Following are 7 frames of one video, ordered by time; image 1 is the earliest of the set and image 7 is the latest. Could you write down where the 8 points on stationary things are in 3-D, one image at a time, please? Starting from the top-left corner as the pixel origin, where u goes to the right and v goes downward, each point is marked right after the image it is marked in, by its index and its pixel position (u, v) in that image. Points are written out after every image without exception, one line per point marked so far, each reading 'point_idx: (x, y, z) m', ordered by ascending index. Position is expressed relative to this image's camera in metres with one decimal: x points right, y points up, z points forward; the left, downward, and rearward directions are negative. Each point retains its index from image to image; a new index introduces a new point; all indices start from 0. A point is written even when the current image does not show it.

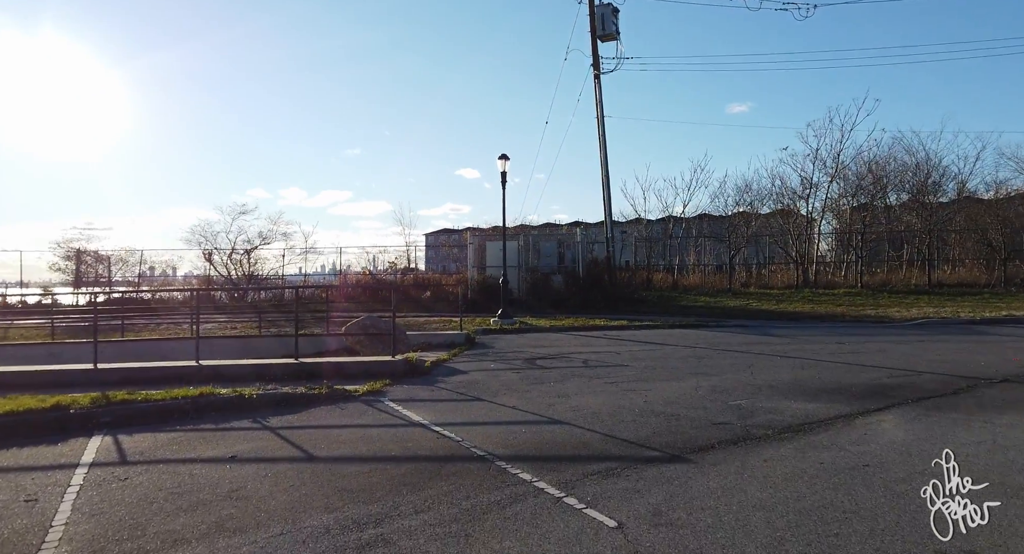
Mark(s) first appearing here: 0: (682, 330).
0: (+4.6, -1.4, +15.9) m
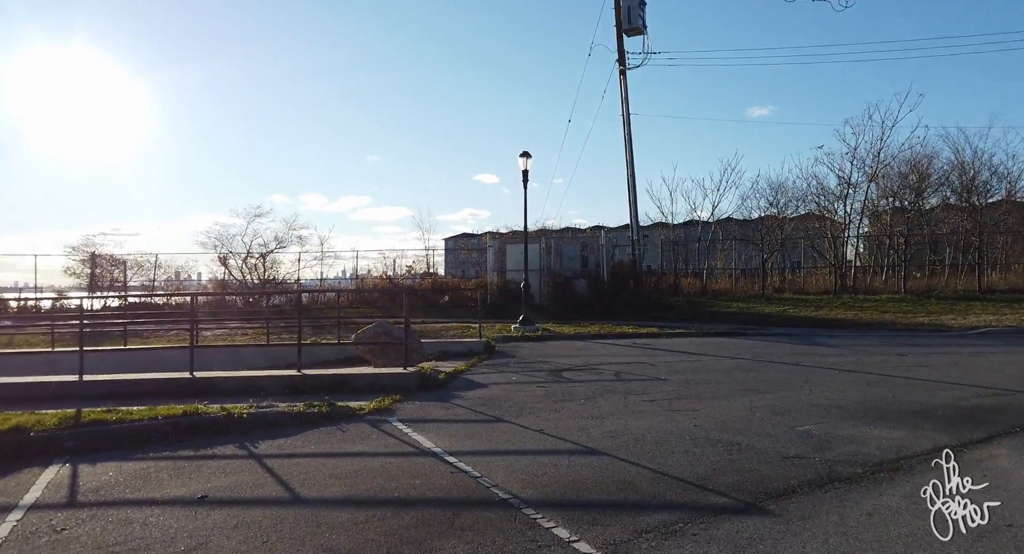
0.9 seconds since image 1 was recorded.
0: (+5.1, -1.5, +14.8) m
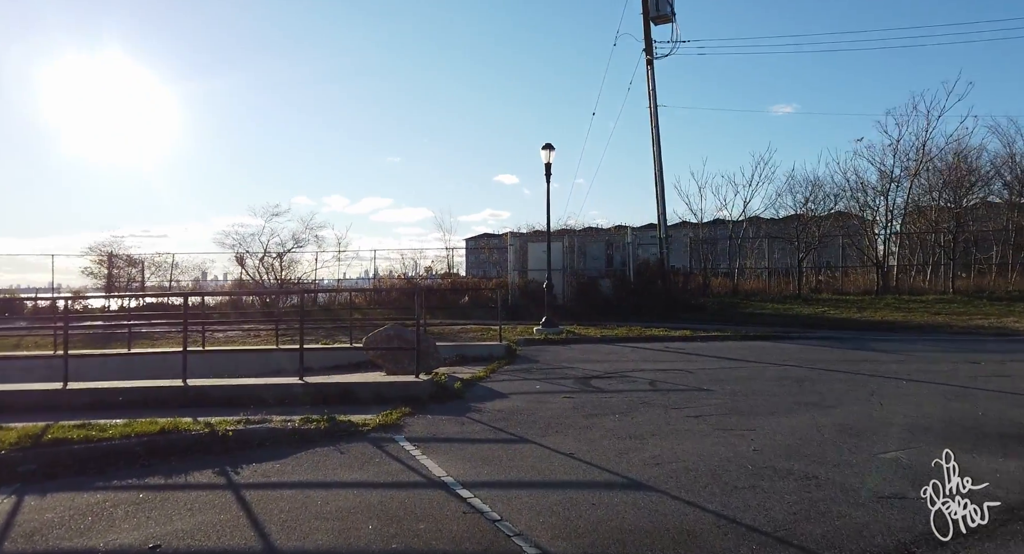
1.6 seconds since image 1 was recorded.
0: (+5.7, -1.5, +13.6) m
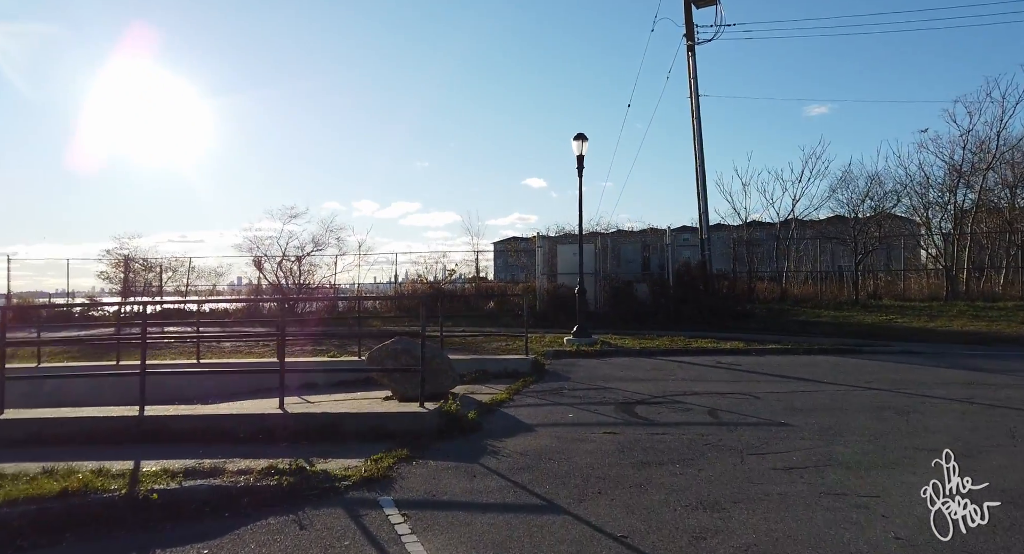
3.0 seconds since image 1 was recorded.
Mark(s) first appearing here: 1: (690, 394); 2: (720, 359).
0: (+6.2, -1.6, +11.7) m
1: (+2.6, -1.7, +8.7) m
2: (+4.3, -1.7, +12.3) m
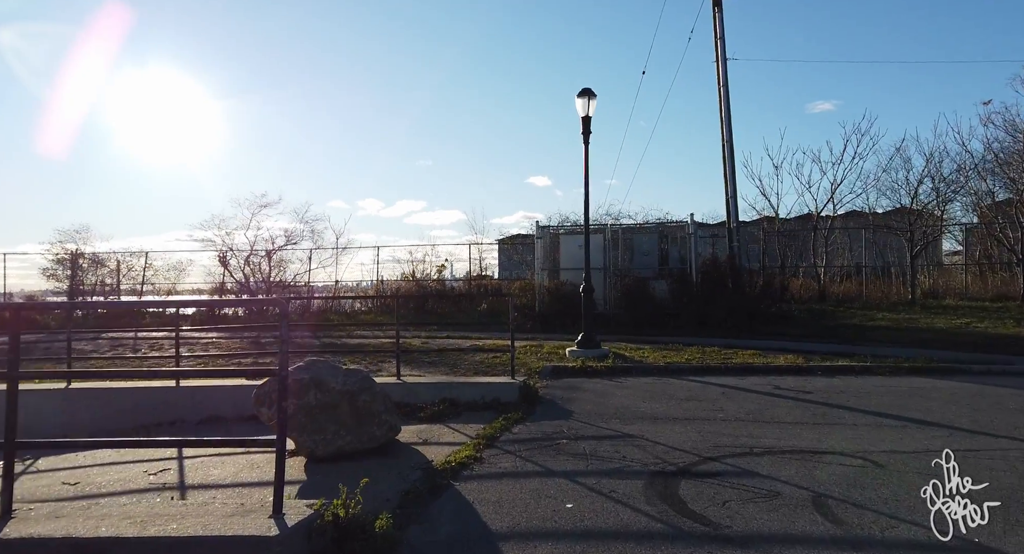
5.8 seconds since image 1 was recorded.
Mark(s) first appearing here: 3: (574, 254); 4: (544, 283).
0: (+5.9, -1.5, +8.4) m
1: (+2.3, -1.6, +5.5) m
2: (+4.0, -1.6, +9.0) m
3: (+2.0, +0.8, +19.1) m
4: (+1.0, -0.2, +19.2) m
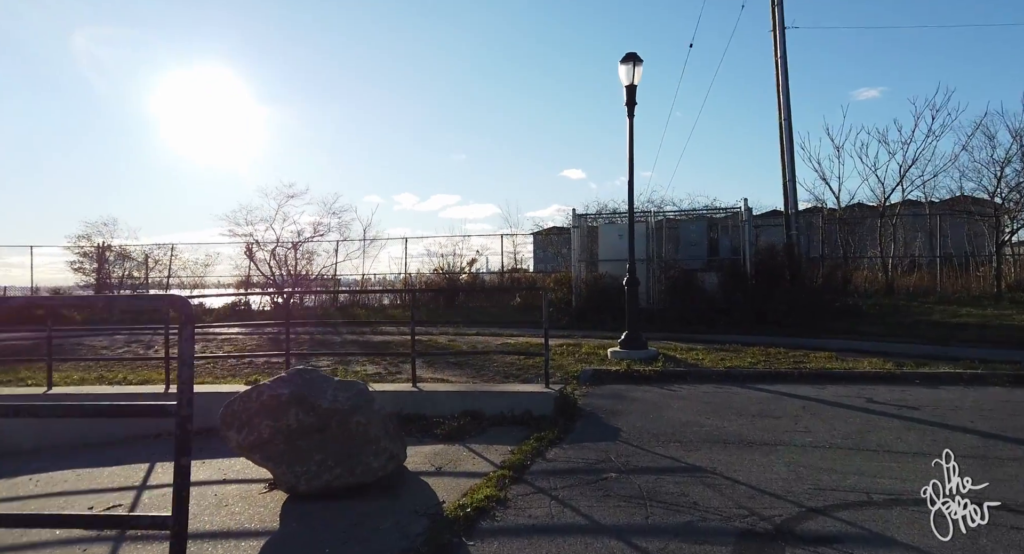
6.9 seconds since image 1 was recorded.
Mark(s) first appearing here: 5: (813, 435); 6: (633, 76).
0: (+6.3, -1.4, +6.7) m
1: (+2.6, -1.5, +4.0) m
2: (+4.5, -1.5, +7.4) m
3: (+3.1, +1.0, +17.6) m
4: (+2.1, 0.0, +17.7) m
5: (+3.0, -1.5, +5.9) m
6: (+2.1, +3.6, +10.5) m
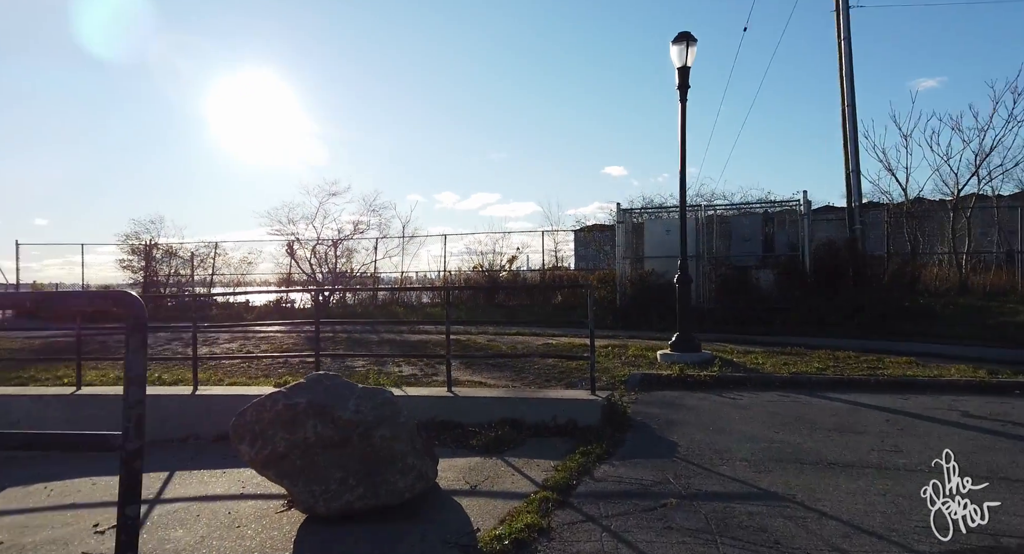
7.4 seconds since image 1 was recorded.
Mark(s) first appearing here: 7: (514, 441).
0: (+6.8, -1.3, +5.7) m
1: (+2.8, -1.5, +3.2) m
2: (+5.0, -1.4, +6.5) m
3: (+4.2, +1.1, +16.7) m
4: (+3.2, +0.1, +17.0) m
5: (+3.4, -1.5, +5.0) m
6: (+2.8, +3.6, +9.7) m
7: (0.0, -1.7, +6.0) m
